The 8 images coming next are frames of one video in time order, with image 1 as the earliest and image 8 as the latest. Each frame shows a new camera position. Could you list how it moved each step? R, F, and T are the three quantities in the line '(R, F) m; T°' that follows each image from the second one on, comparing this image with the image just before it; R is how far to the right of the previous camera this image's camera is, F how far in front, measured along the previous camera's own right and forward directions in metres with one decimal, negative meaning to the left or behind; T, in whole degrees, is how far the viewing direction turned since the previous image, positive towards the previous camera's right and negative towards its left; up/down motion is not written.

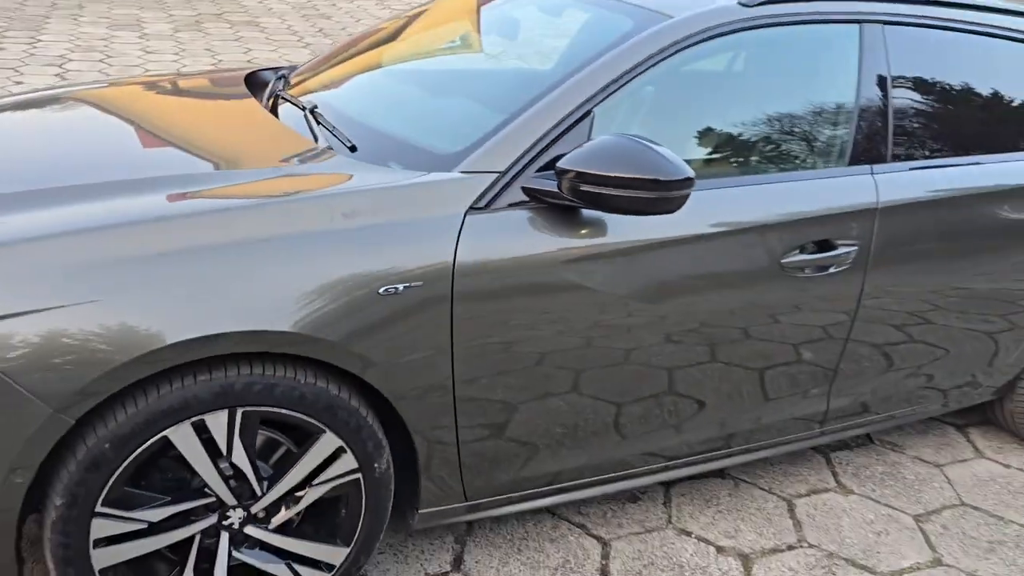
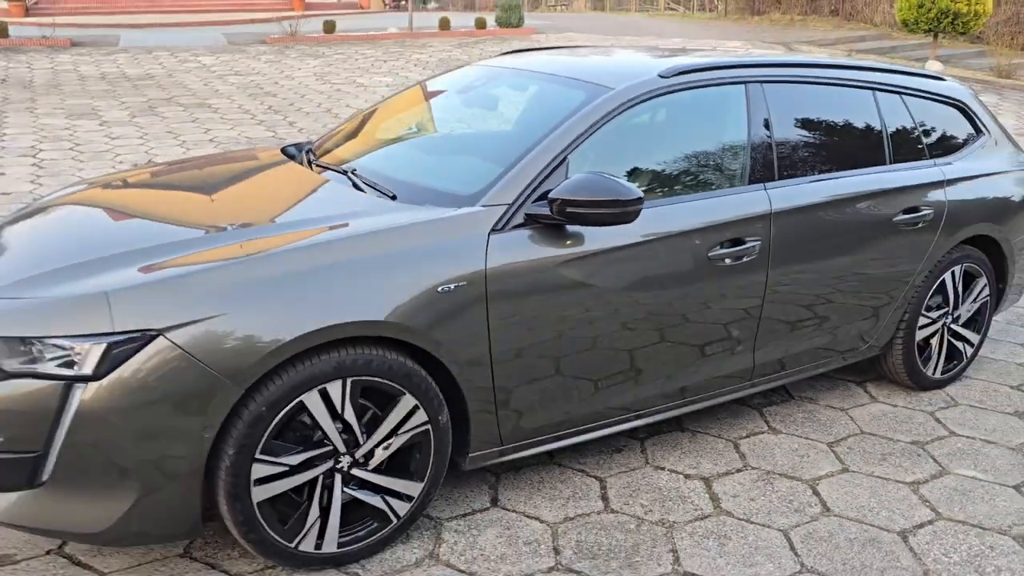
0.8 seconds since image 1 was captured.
(-0.2, -0.7) m; +5°
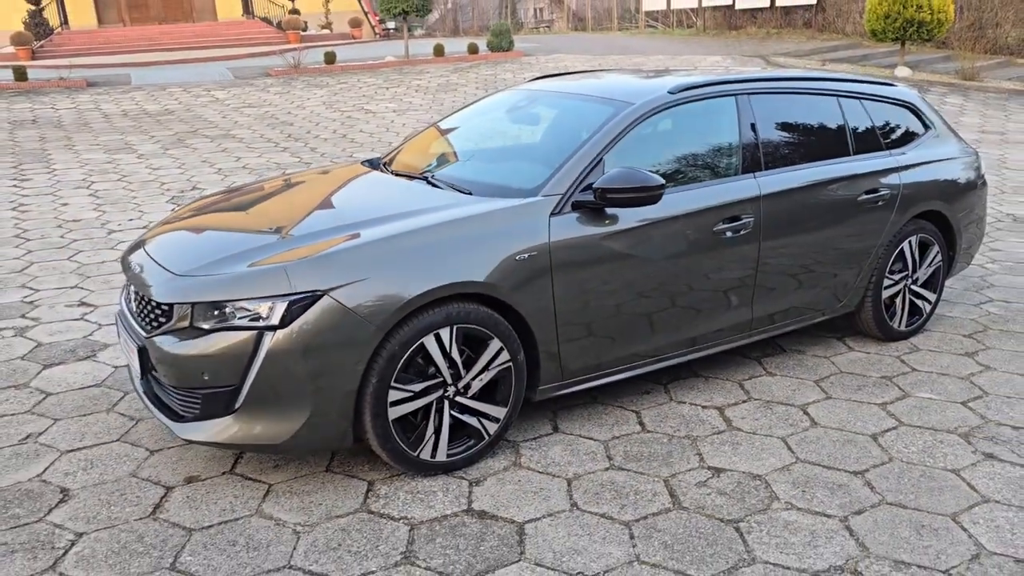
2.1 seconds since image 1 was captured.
(-0.3, -0.8) m; +1°
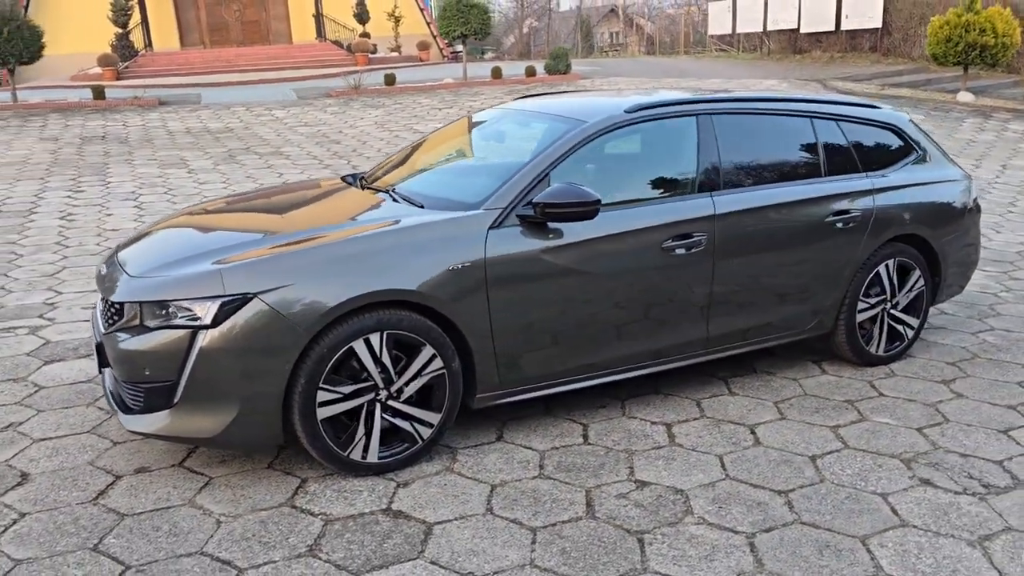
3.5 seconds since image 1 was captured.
(+0.5, -0.1) m; -5°
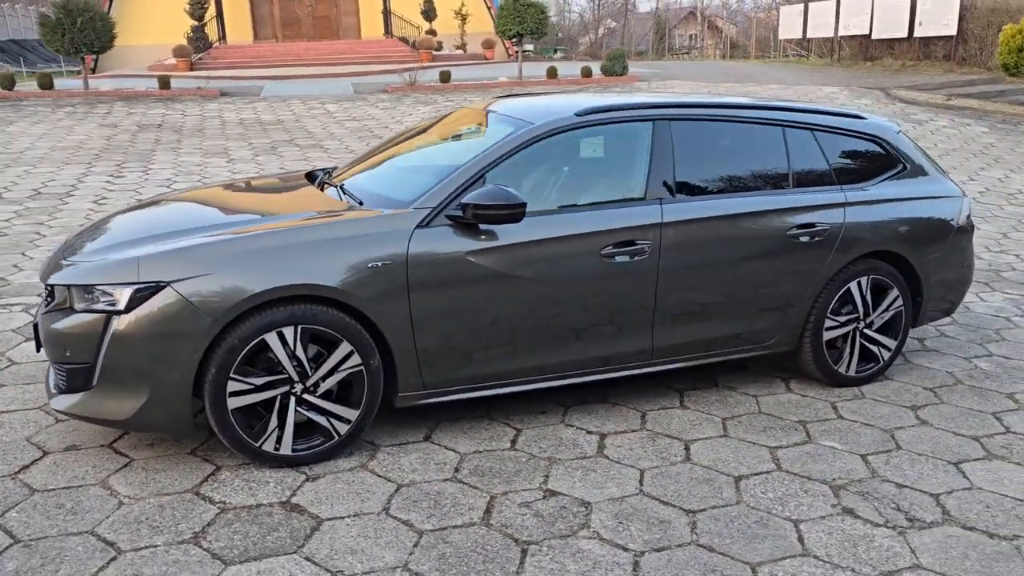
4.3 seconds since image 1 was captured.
(+0.6, +0.1) m; -5°
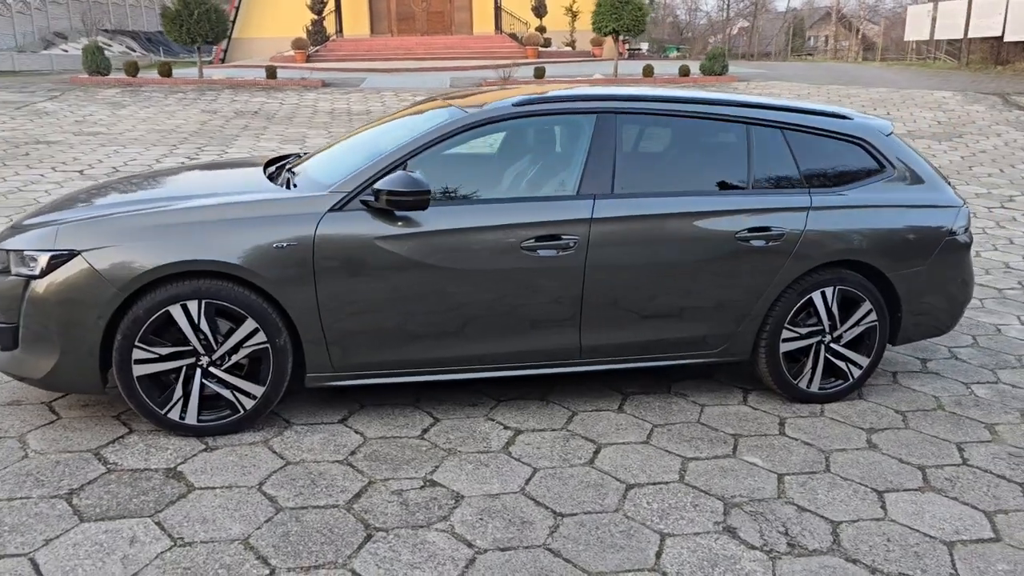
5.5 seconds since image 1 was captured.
(+0.8, +0.1) m; -8°
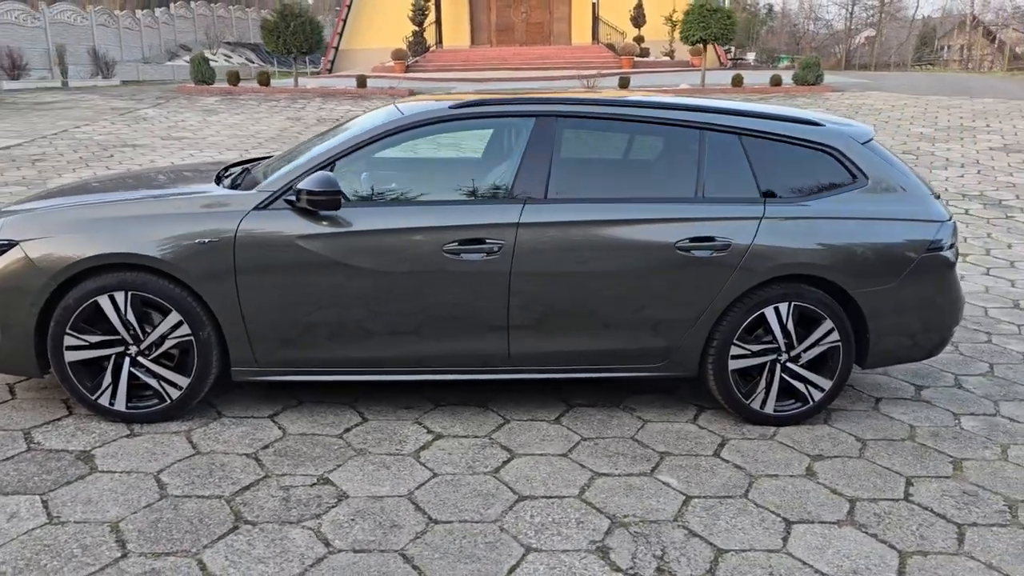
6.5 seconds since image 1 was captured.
(+0.8, +0.1) m; -8°
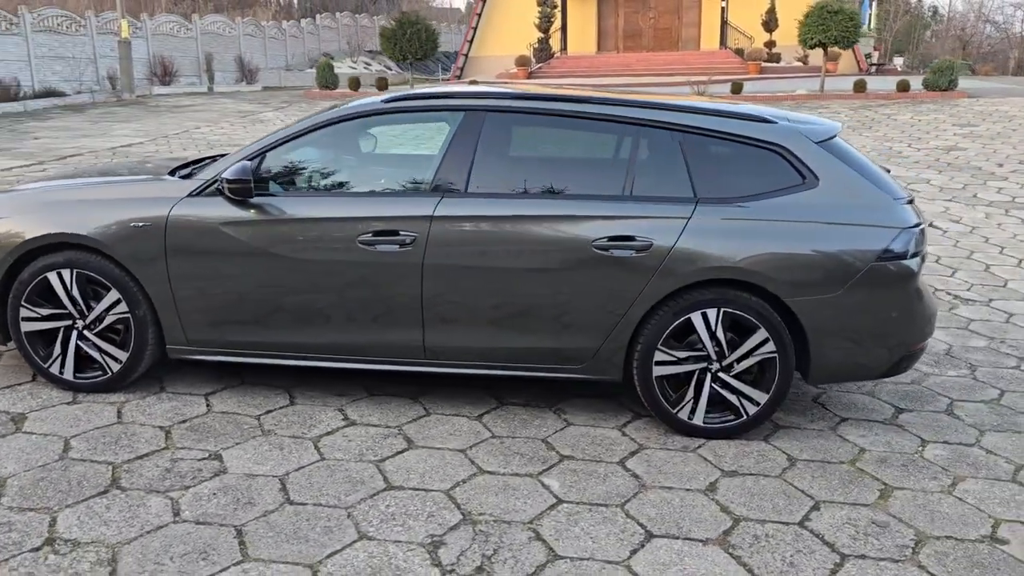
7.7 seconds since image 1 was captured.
(+0.9, +0.1) m; -10°
